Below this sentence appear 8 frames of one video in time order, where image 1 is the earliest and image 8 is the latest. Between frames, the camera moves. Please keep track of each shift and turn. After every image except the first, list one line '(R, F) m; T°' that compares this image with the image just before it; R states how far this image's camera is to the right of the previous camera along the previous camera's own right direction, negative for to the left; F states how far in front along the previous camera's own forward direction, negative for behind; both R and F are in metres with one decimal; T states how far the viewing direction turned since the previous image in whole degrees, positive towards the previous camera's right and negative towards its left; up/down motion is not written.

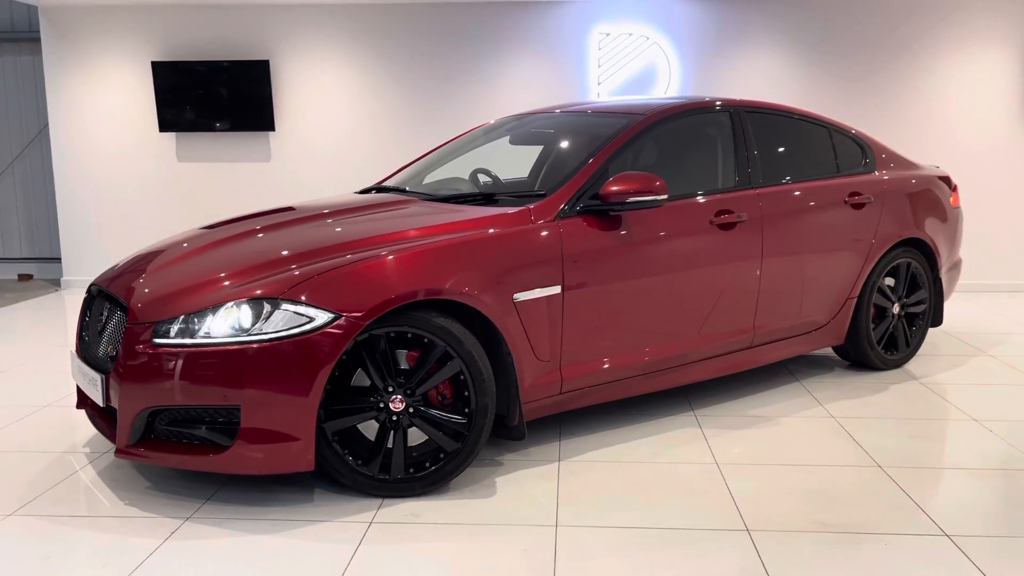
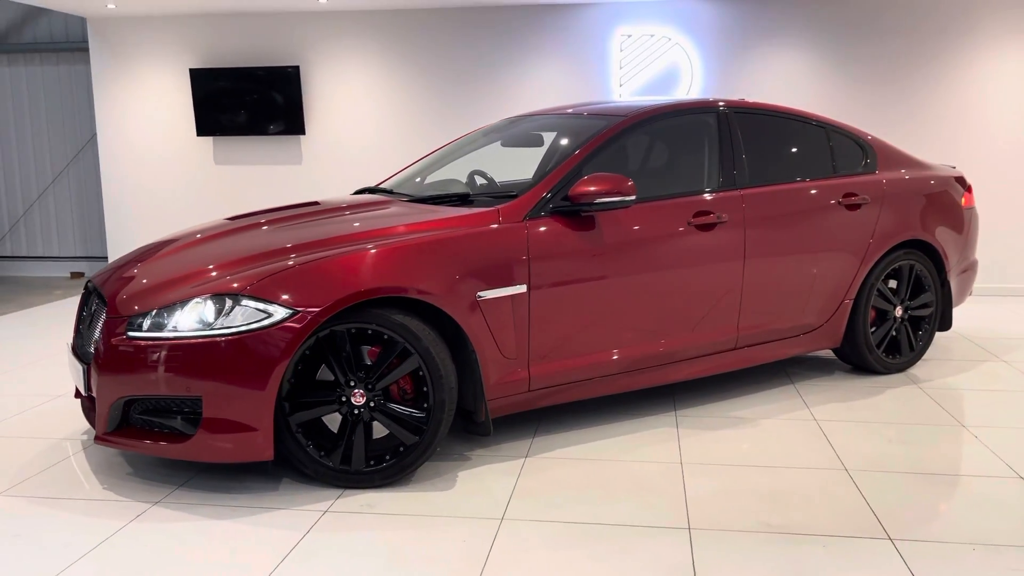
(+0.3, 0.0) m; -4°
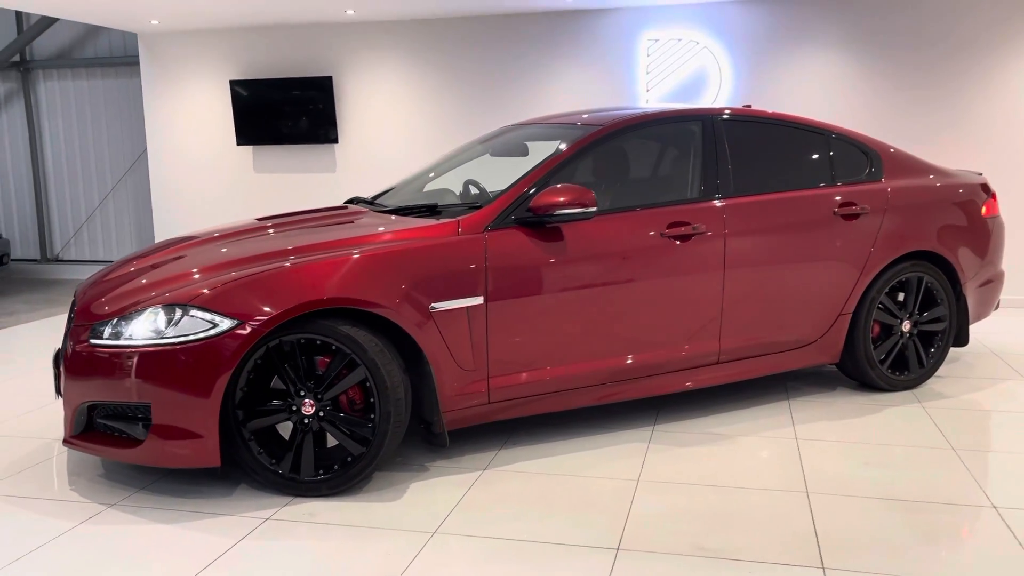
(+0.4, 0.0) m; -6°
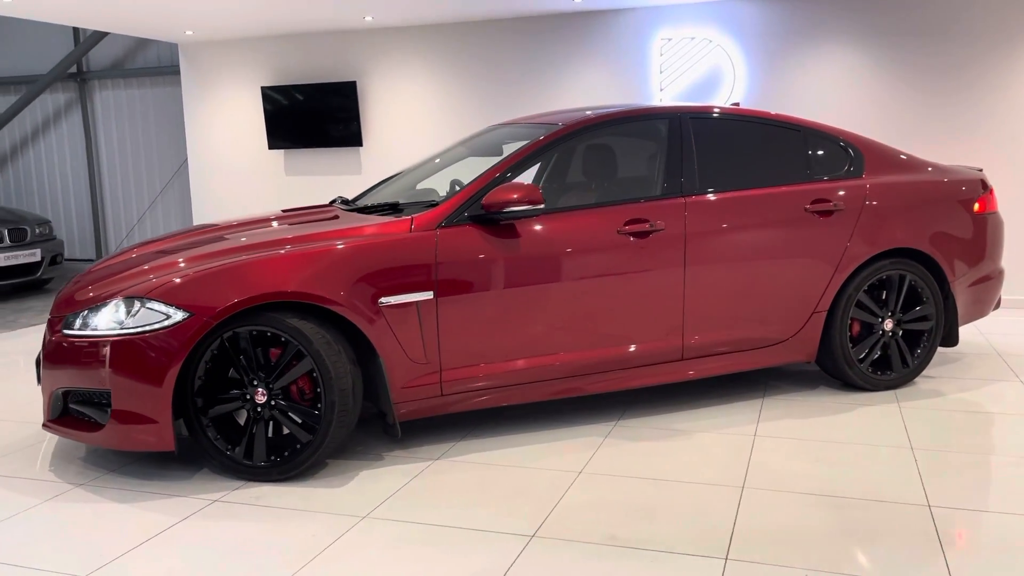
(+0.4, -0.1) m; -5°
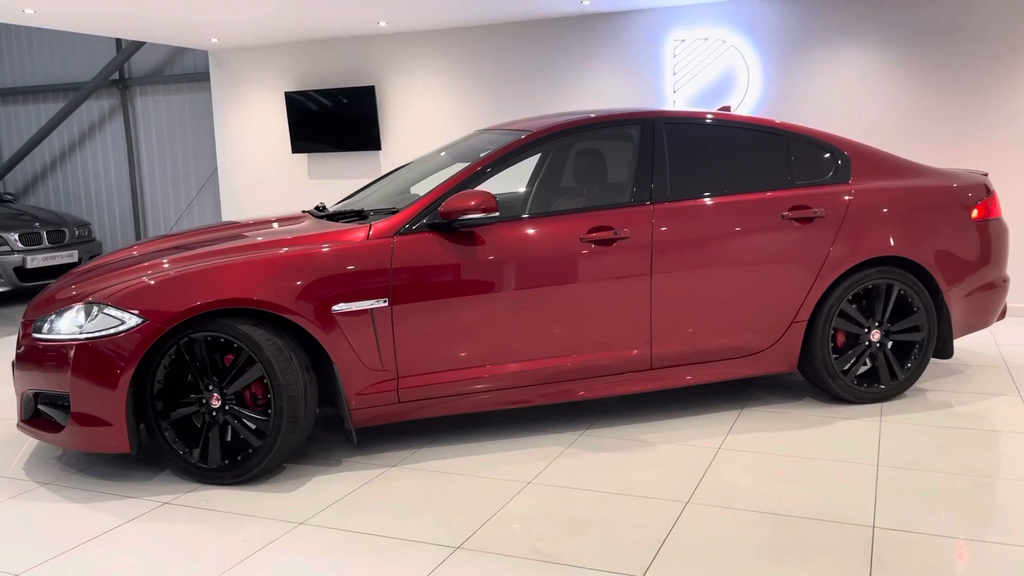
(+0.4, 0.0) m; -4°
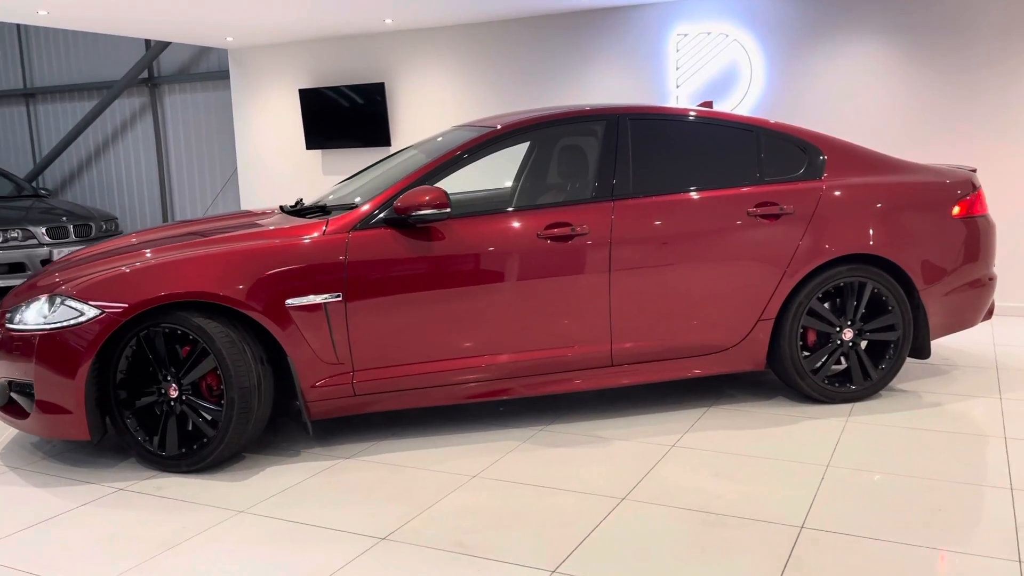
(+0.3, 0.0) m; -3°
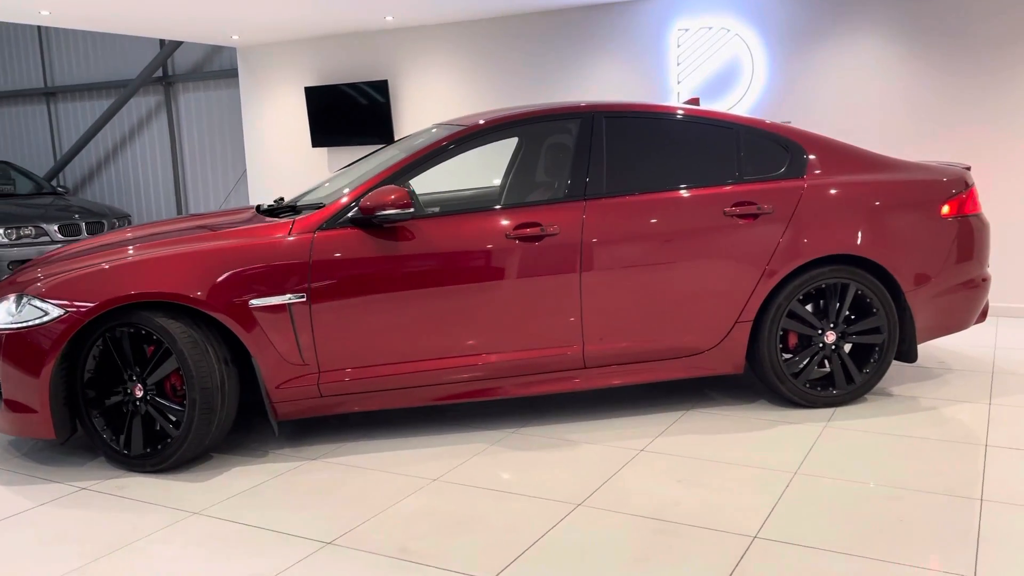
(+0.2, 0.0) m; -2°
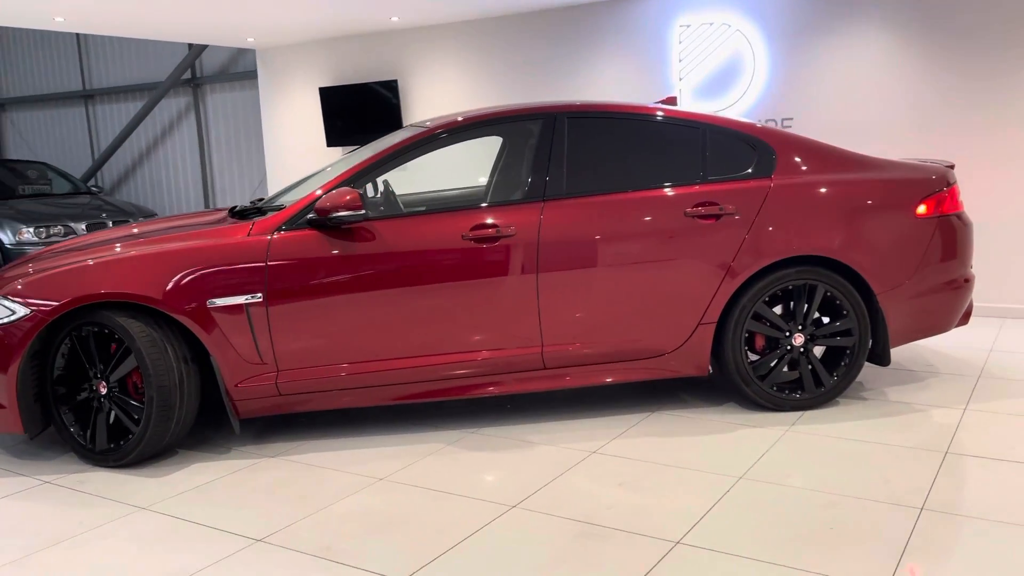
(+0.3, 0.0) m; -3°
